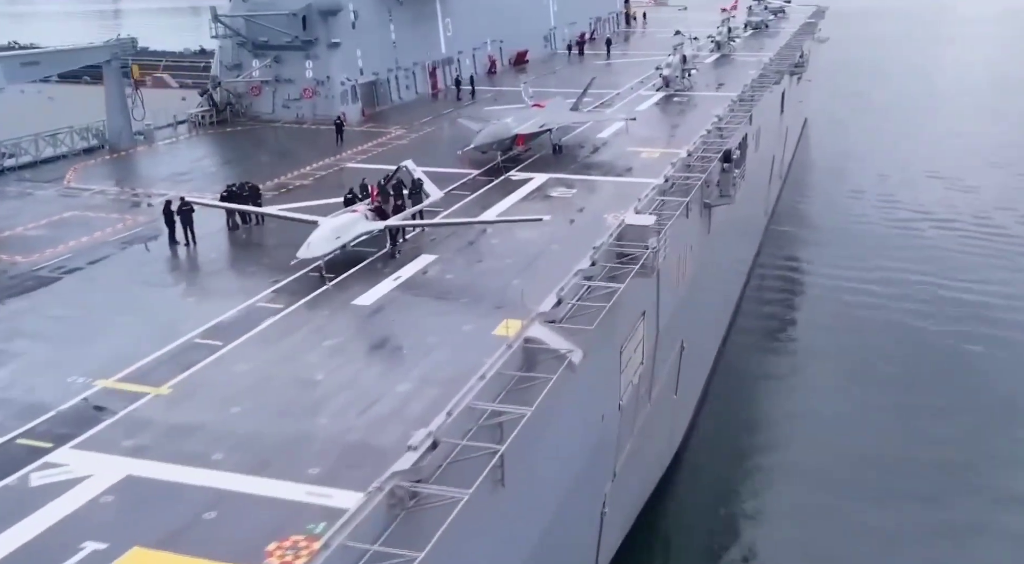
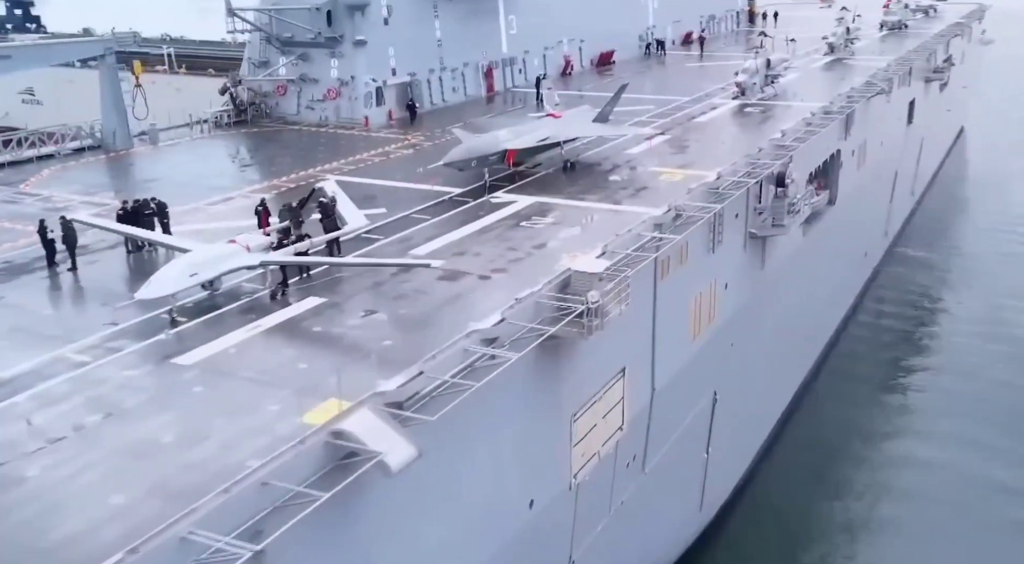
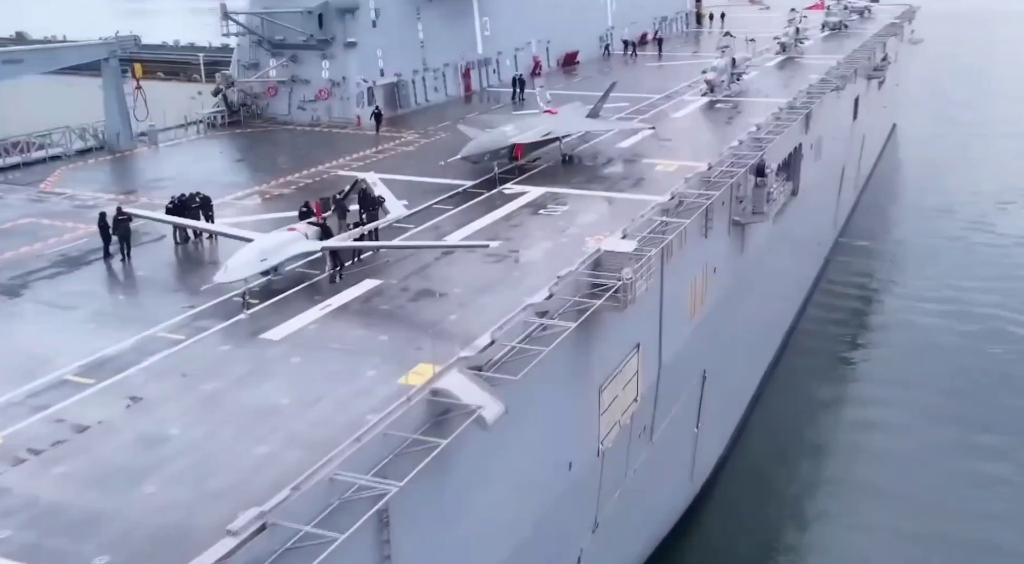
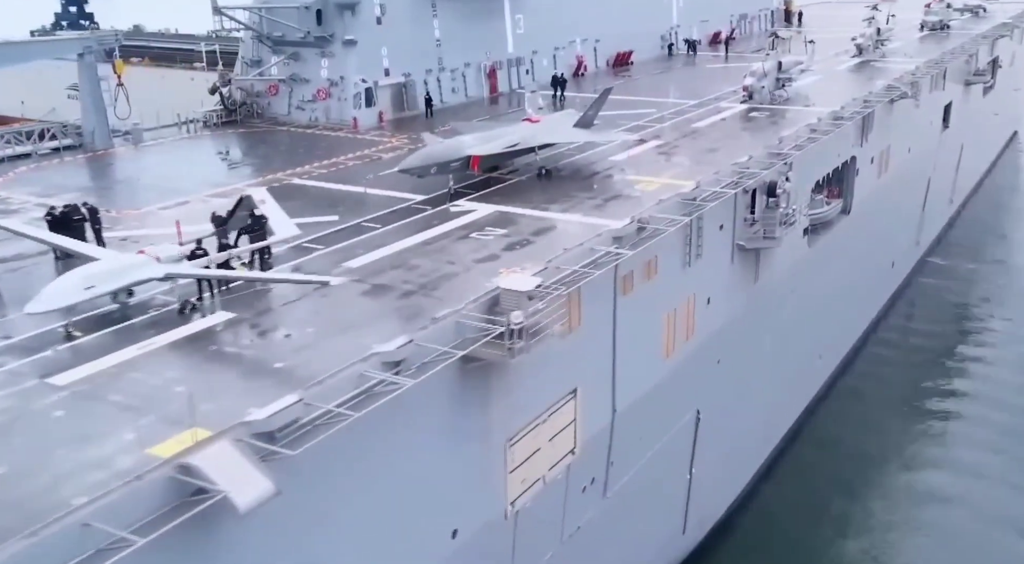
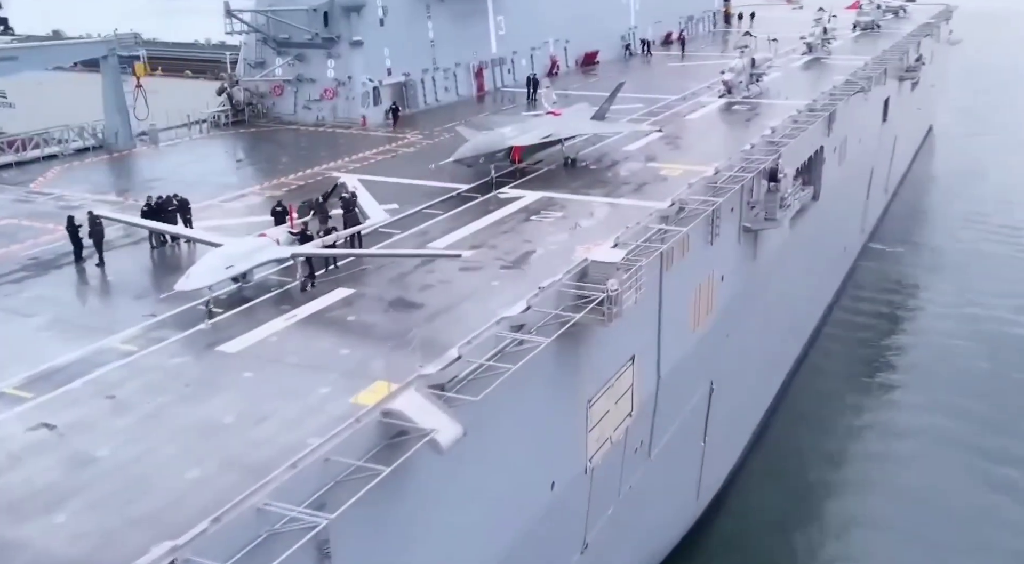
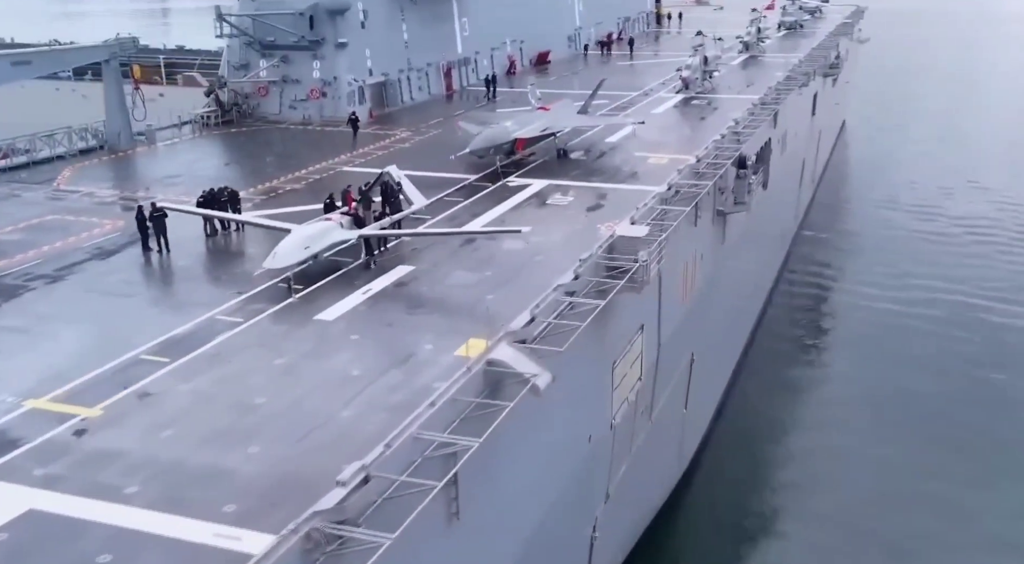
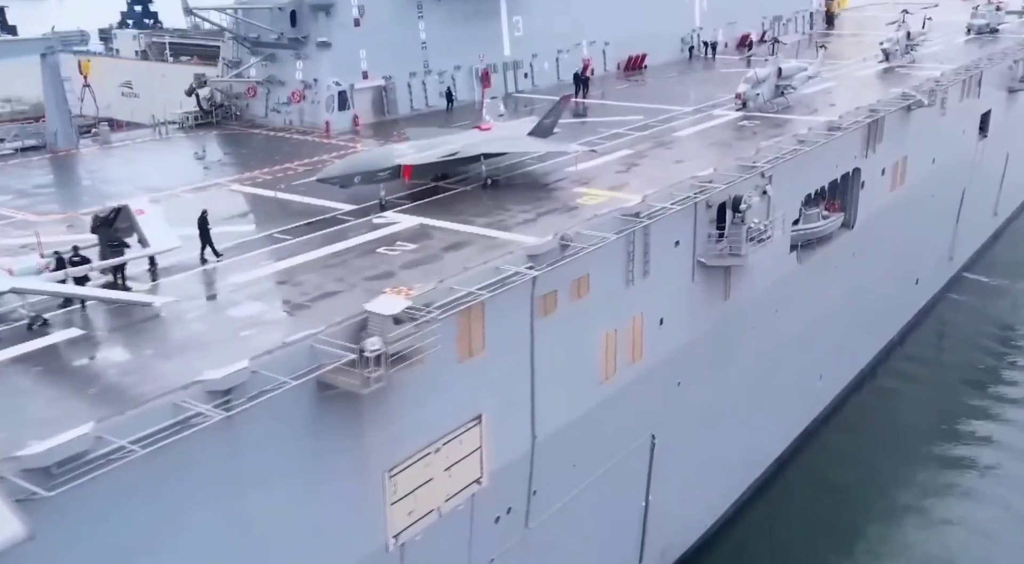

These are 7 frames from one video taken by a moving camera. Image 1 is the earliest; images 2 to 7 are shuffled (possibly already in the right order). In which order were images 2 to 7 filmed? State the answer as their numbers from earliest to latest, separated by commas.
6, 3, 5, 2, 4, 7
